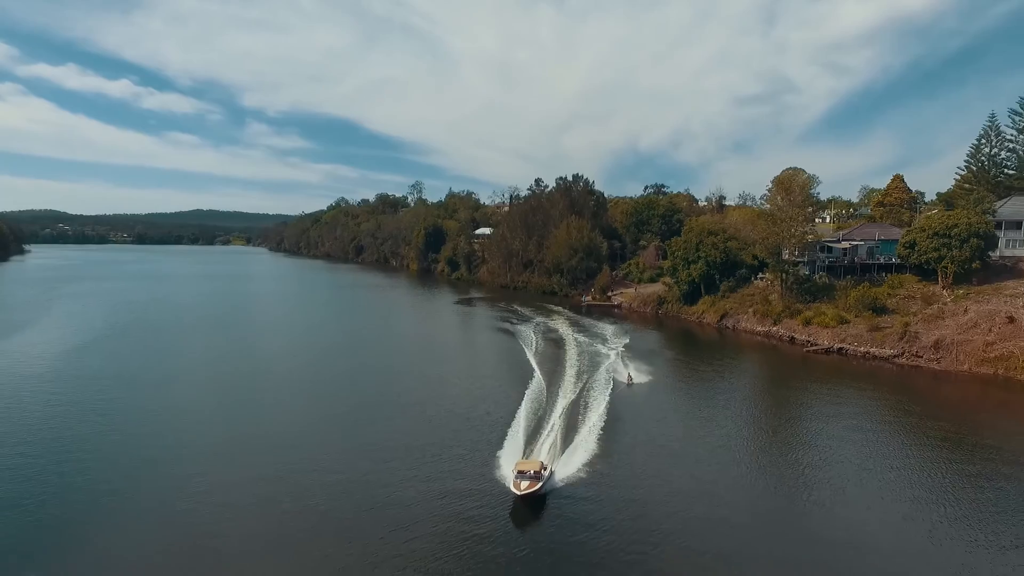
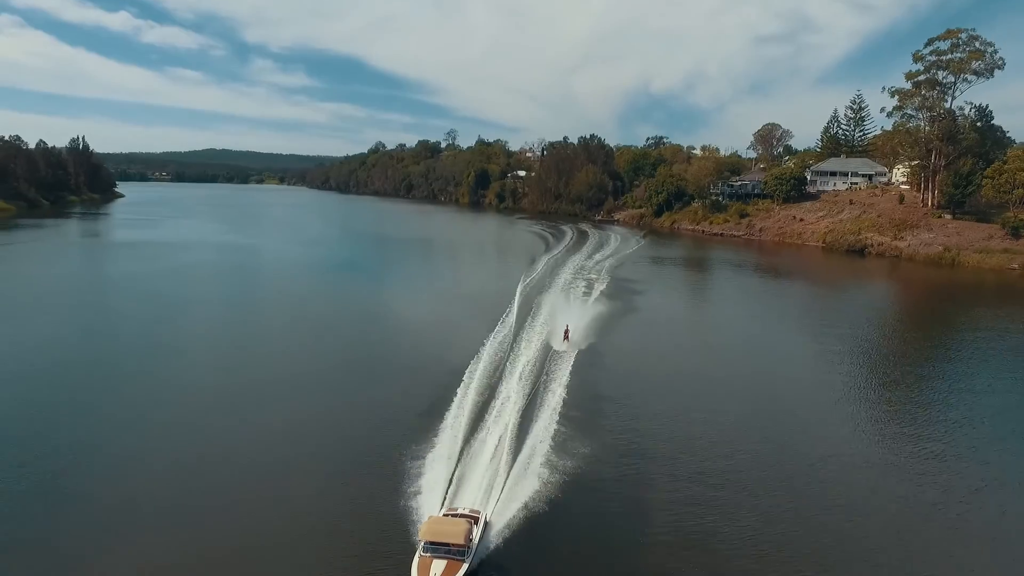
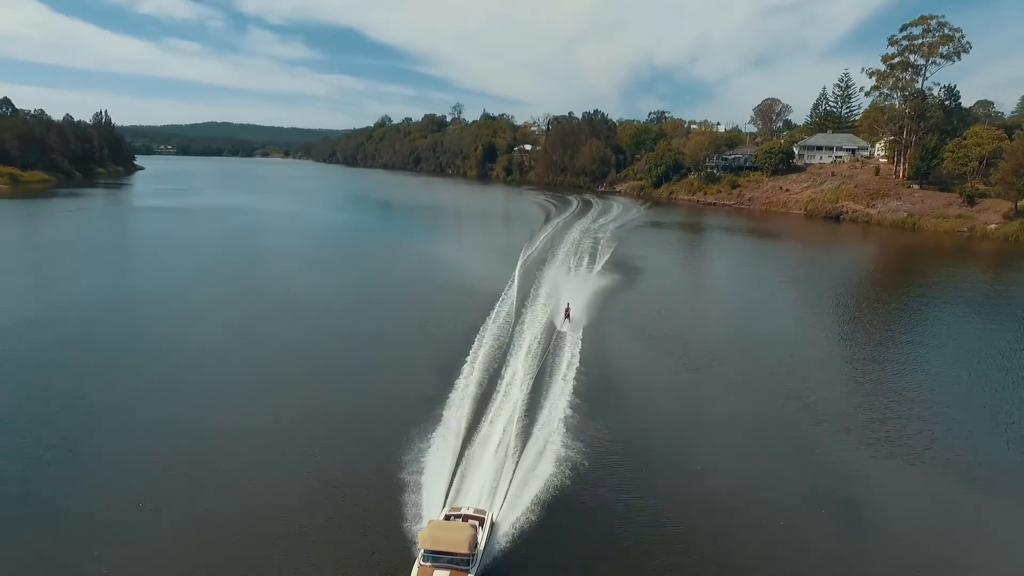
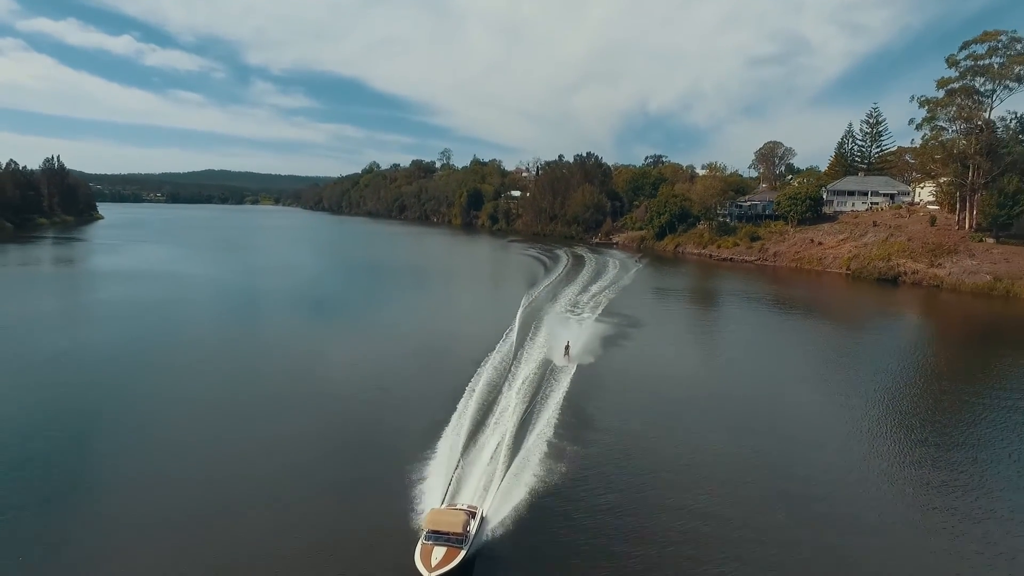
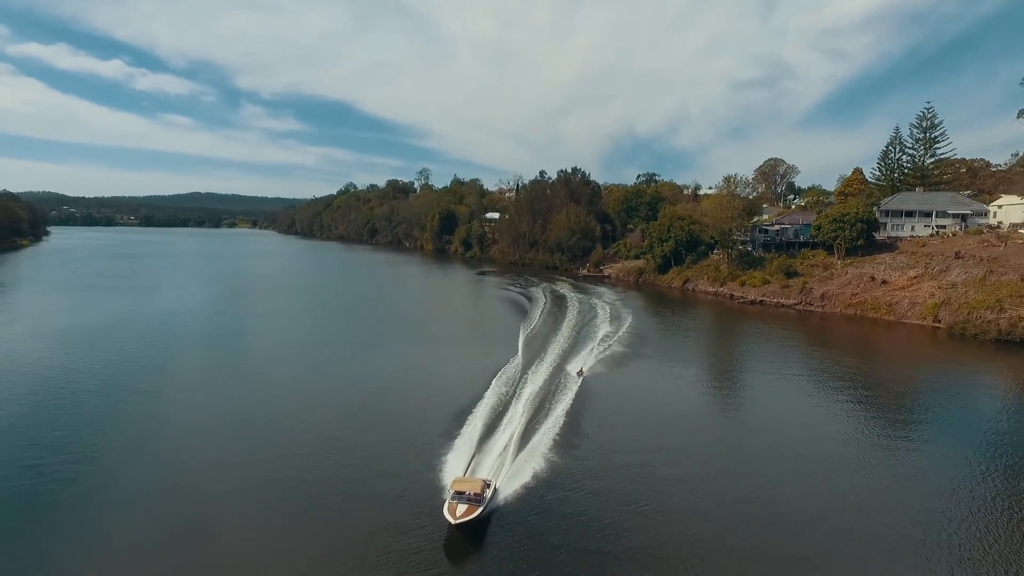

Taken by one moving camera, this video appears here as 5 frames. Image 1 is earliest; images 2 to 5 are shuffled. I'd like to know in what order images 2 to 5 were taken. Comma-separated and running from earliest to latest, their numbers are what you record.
5, 4, 2, 3
